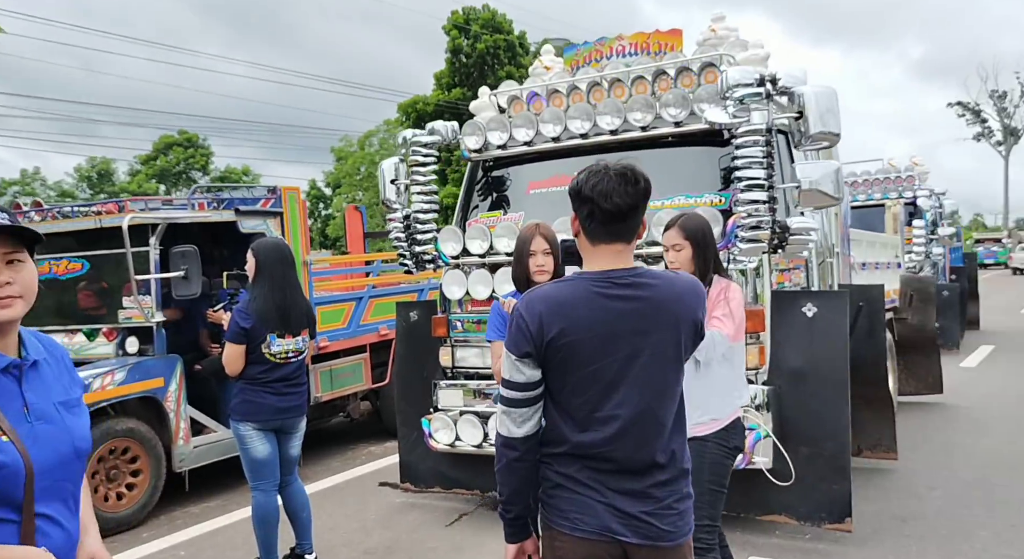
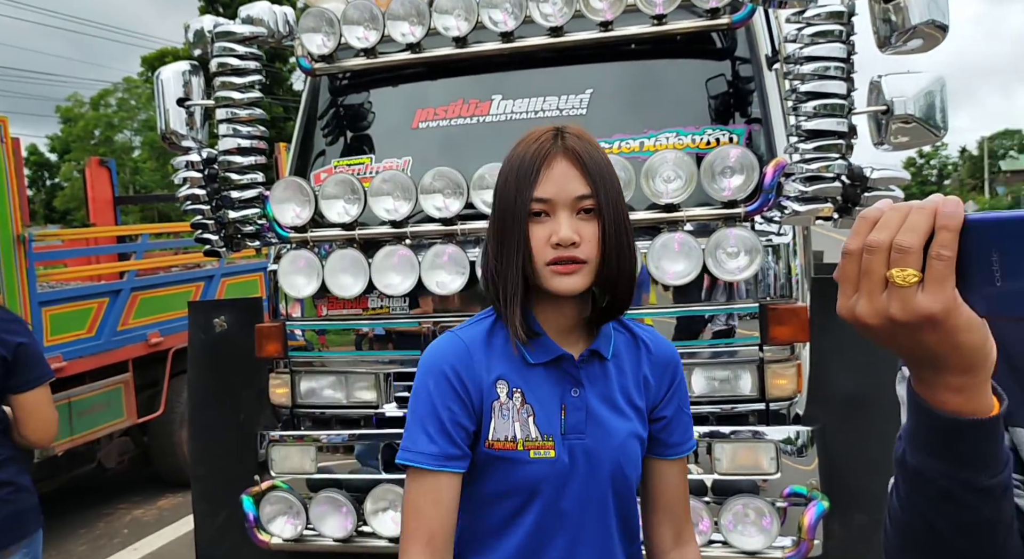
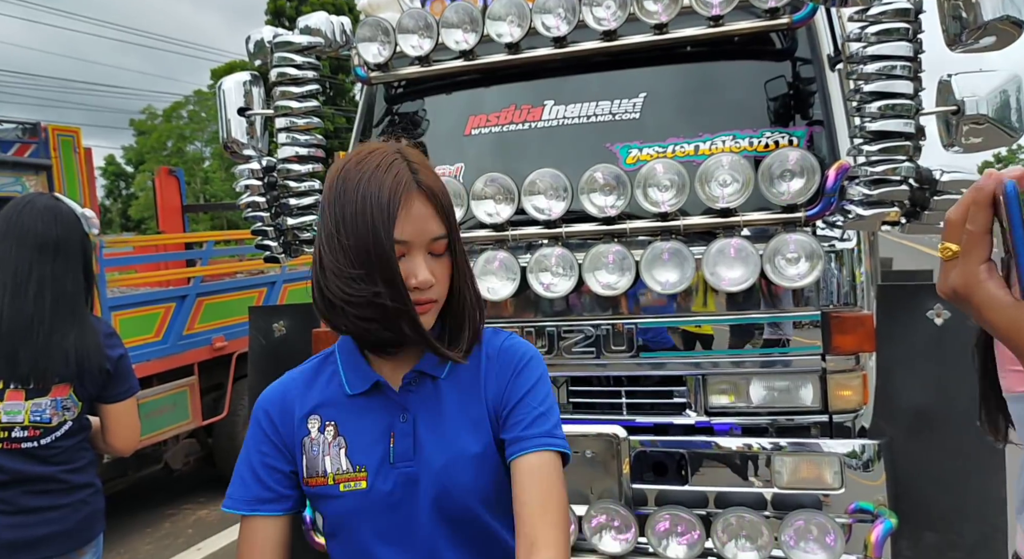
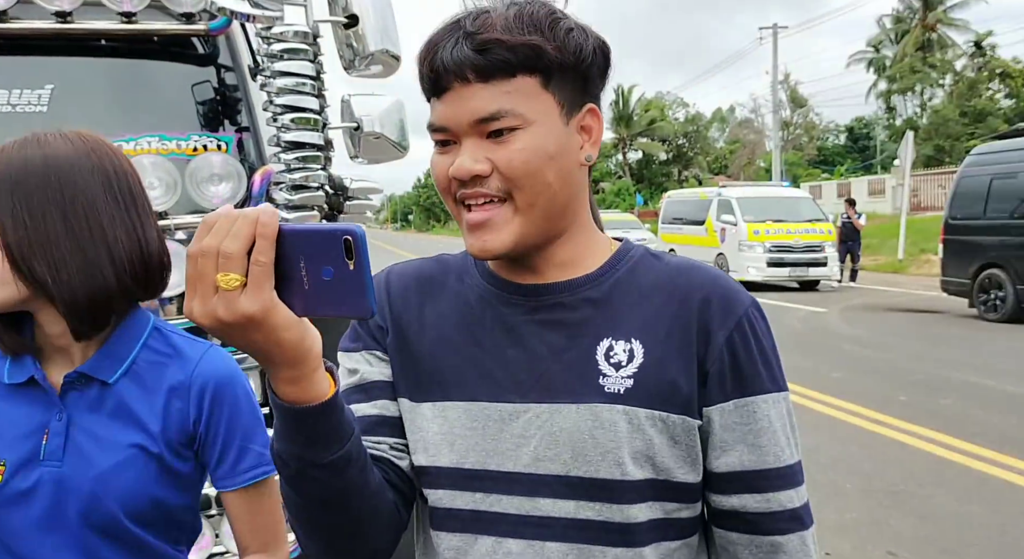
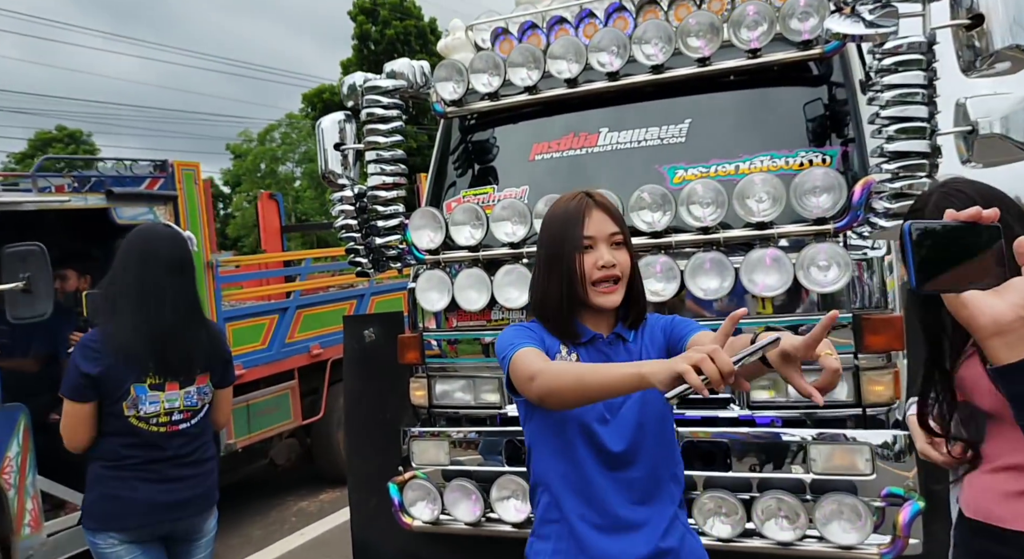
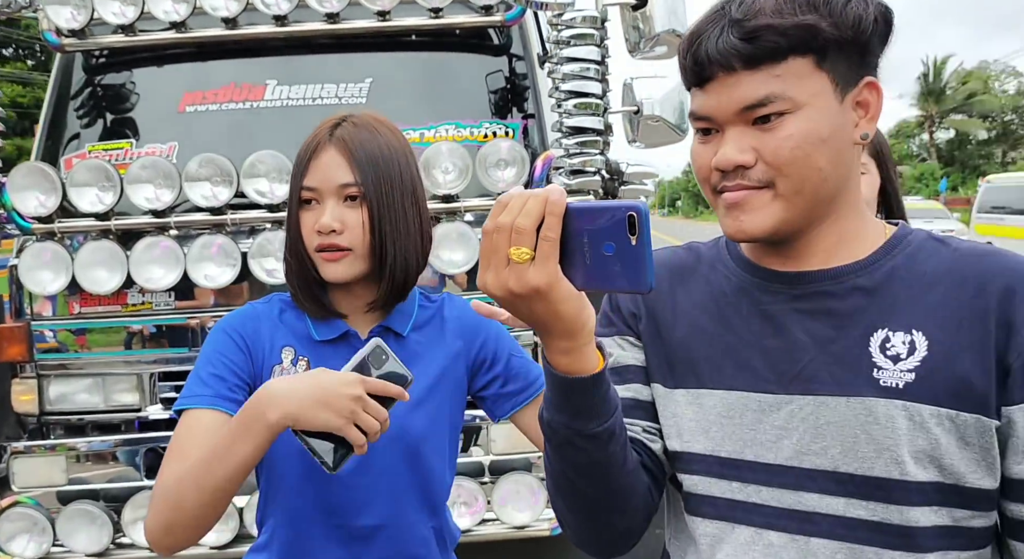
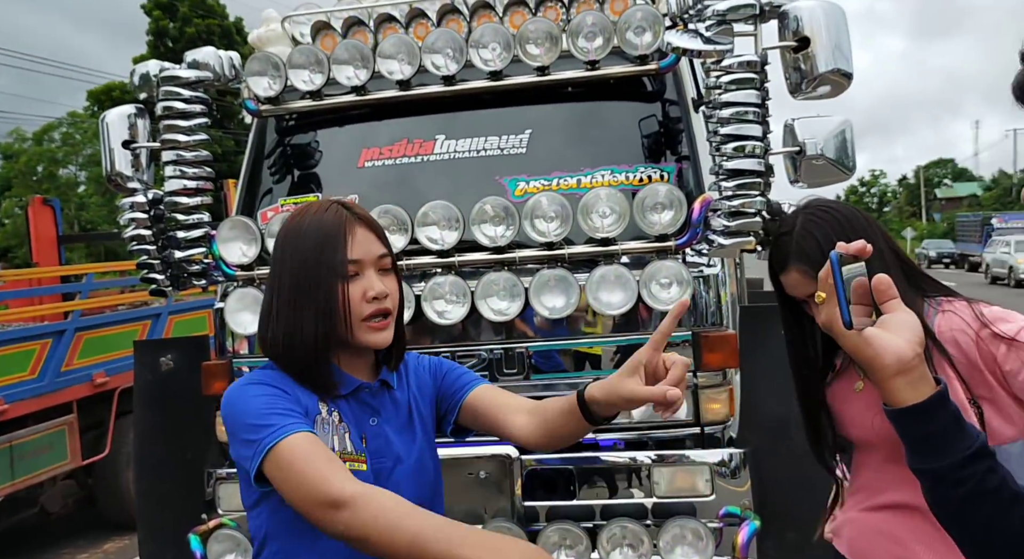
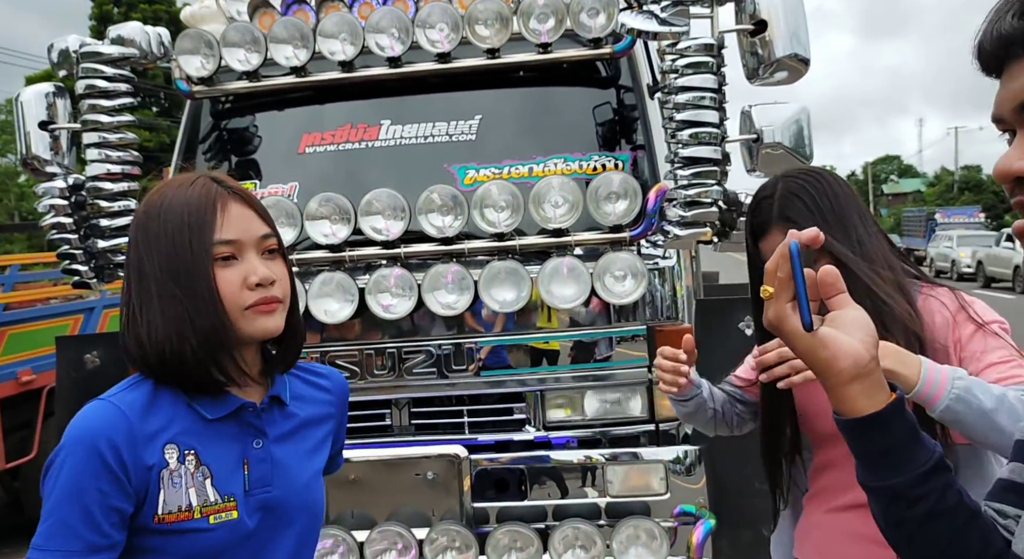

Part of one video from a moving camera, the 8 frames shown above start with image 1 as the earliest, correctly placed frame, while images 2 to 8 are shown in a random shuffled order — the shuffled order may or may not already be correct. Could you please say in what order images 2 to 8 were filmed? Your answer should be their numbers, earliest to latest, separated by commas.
5, 7, 8, 3, 2, 6, 4
